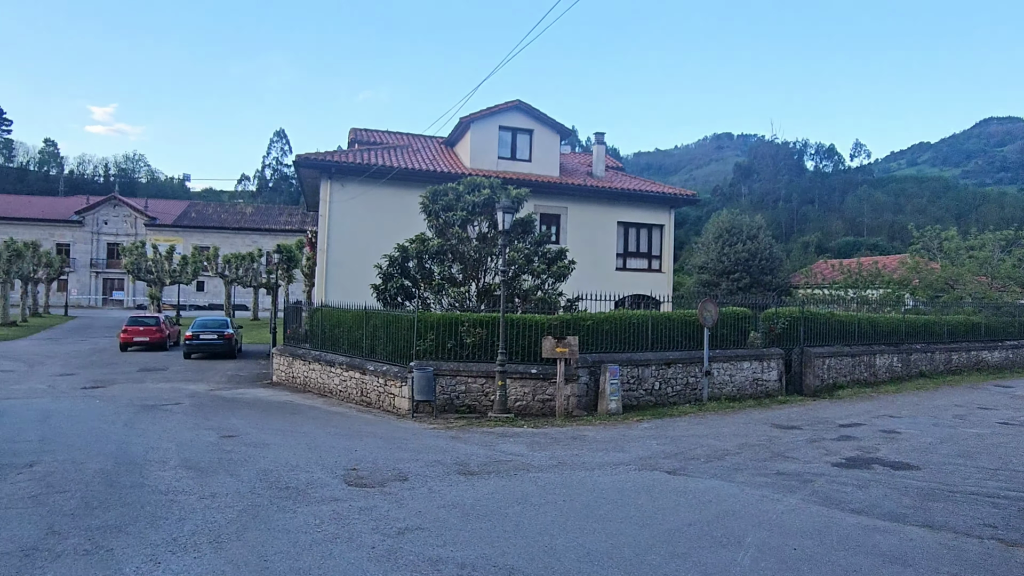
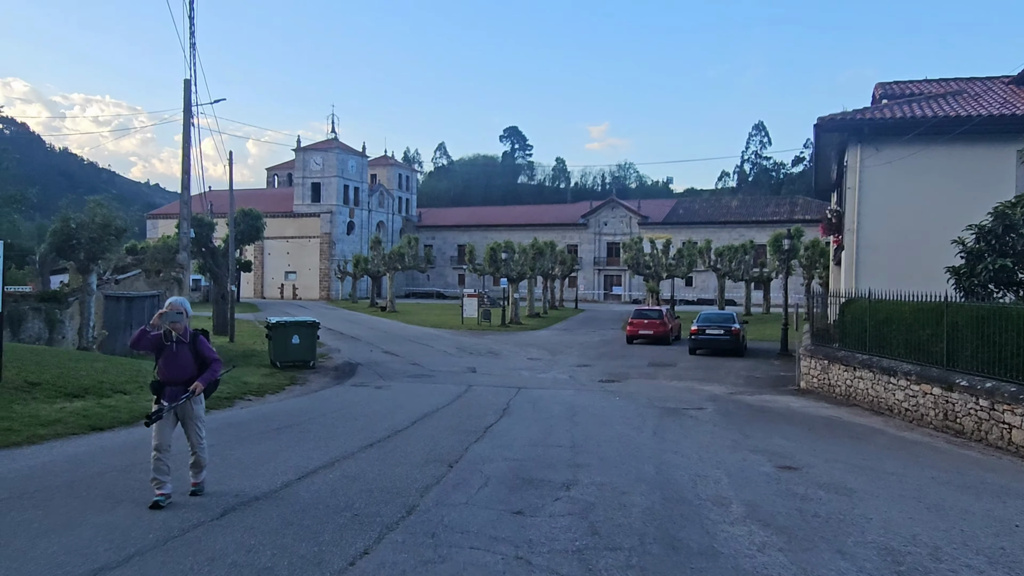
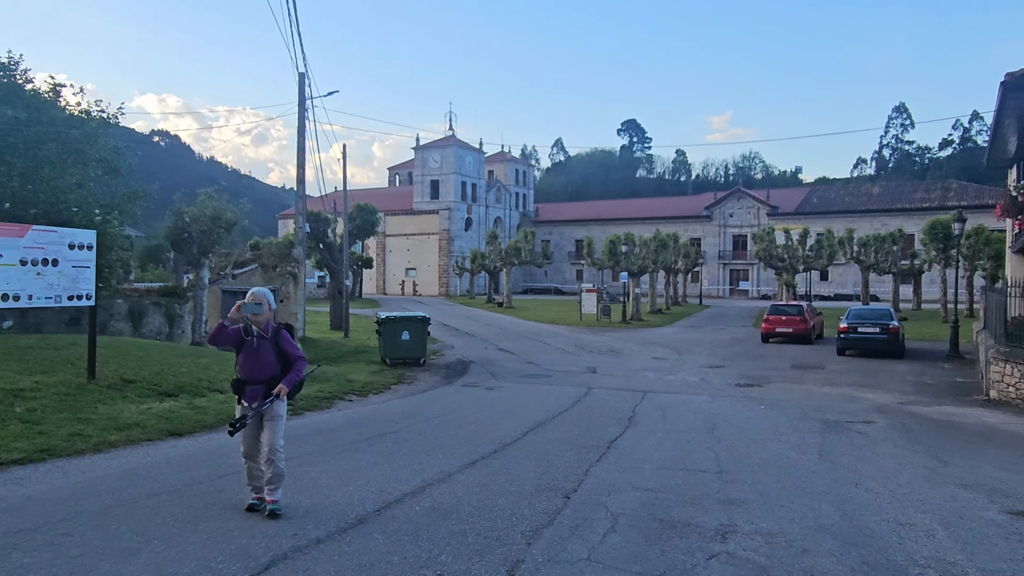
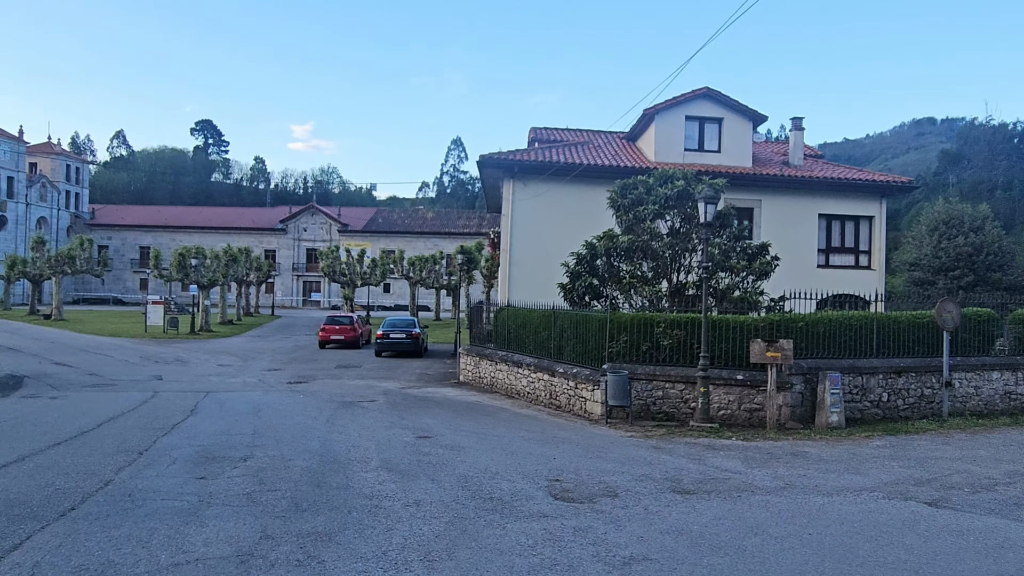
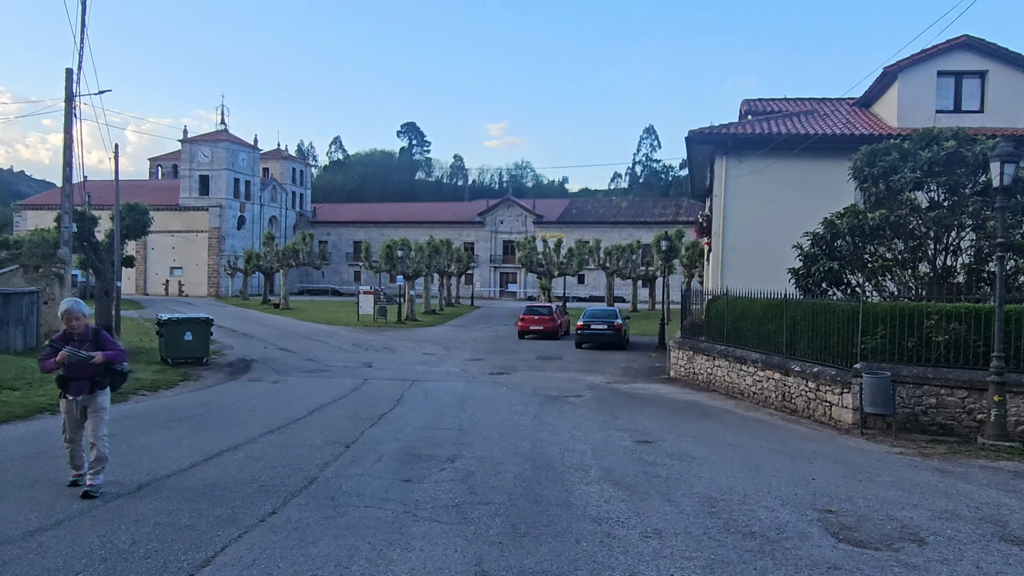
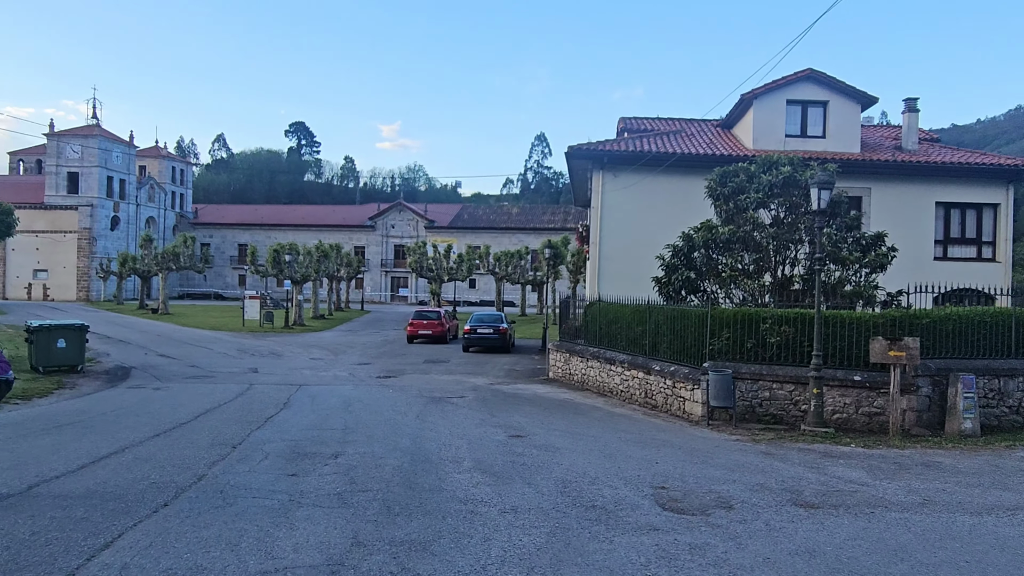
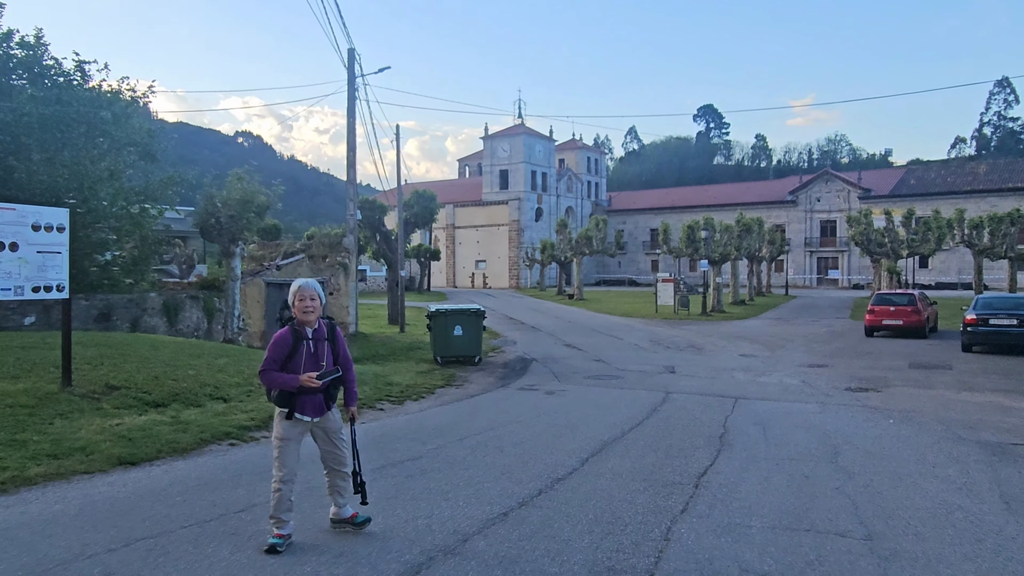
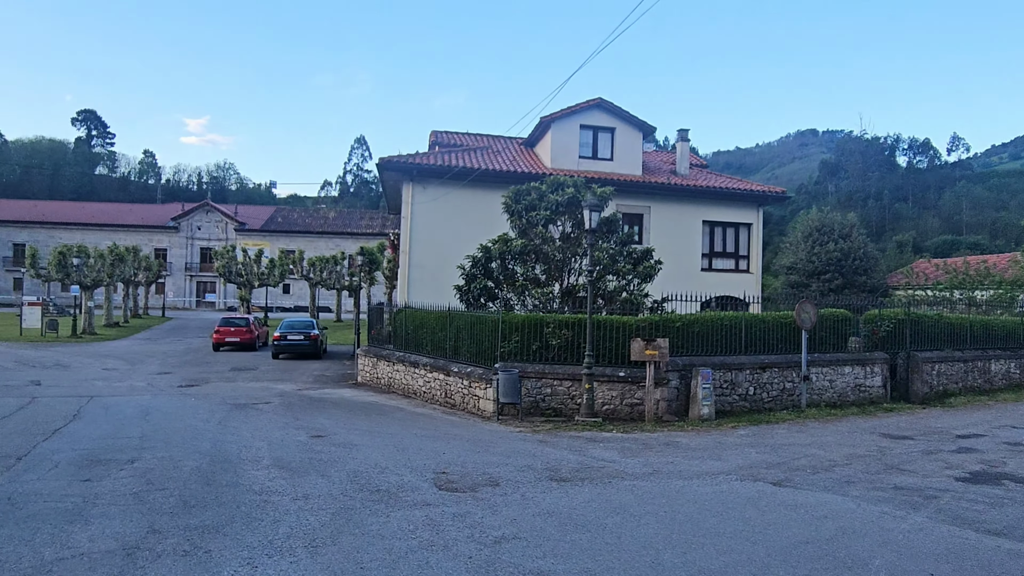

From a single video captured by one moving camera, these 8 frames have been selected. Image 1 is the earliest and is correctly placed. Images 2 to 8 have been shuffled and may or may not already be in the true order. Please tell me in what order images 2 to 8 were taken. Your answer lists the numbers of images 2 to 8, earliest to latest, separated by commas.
8, 4, 6, 5, 2, 3, 7
